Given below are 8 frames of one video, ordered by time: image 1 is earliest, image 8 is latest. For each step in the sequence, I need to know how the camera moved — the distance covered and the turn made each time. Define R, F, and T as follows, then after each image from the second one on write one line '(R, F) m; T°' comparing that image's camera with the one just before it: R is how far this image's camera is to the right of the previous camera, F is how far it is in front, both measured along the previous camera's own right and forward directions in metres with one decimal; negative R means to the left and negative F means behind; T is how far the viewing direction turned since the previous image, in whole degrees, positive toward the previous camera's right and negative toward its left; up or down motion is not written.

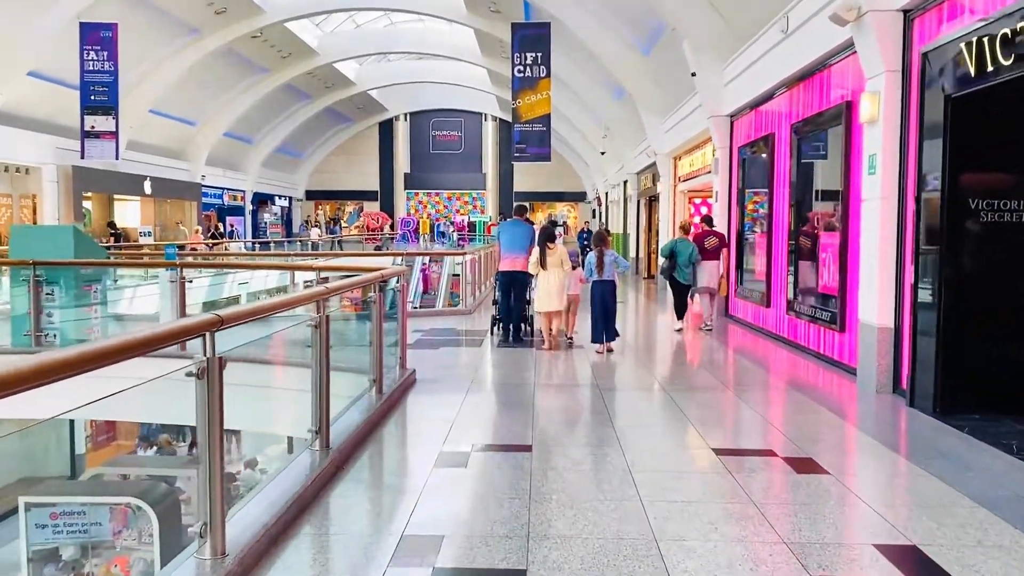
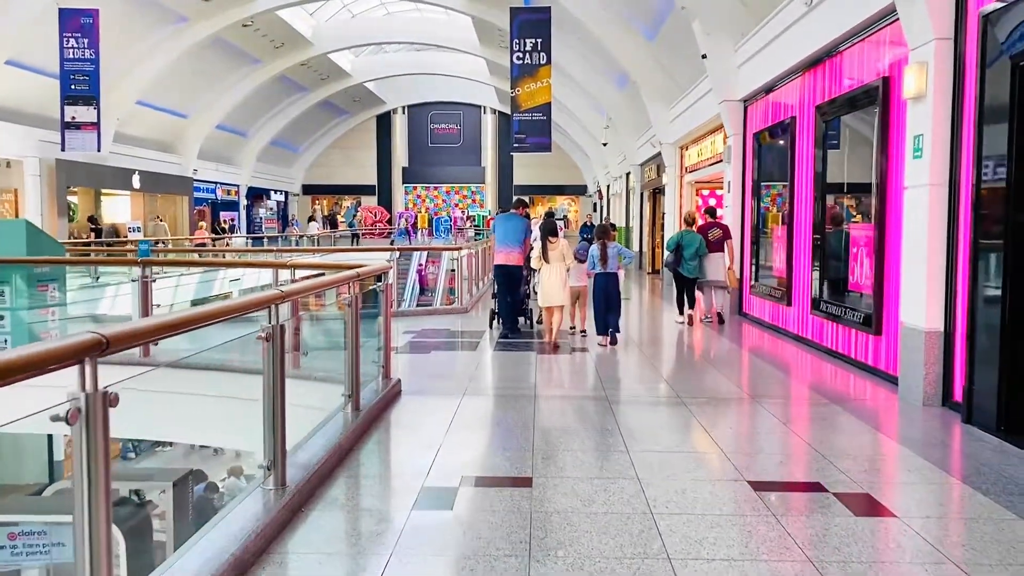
(0.0, +0.7) m; 0°
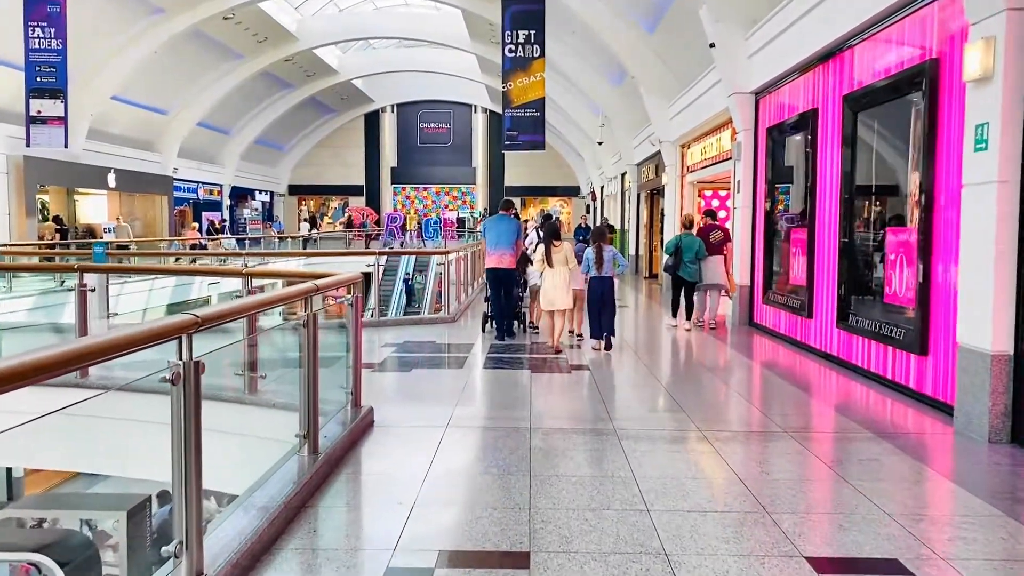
(0.0, +0.8) m; +1°
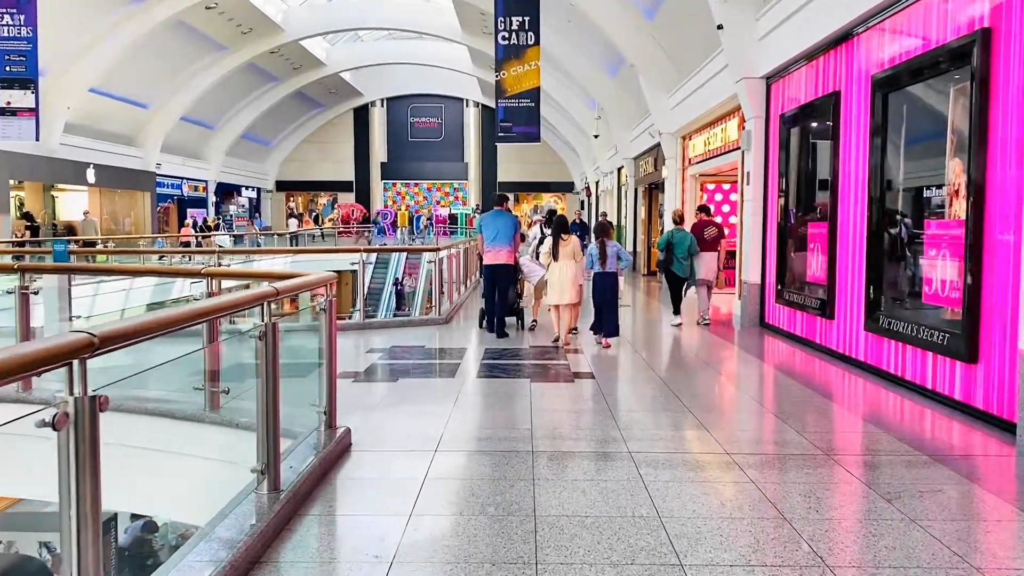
(0.0, +0.6) m; +1°
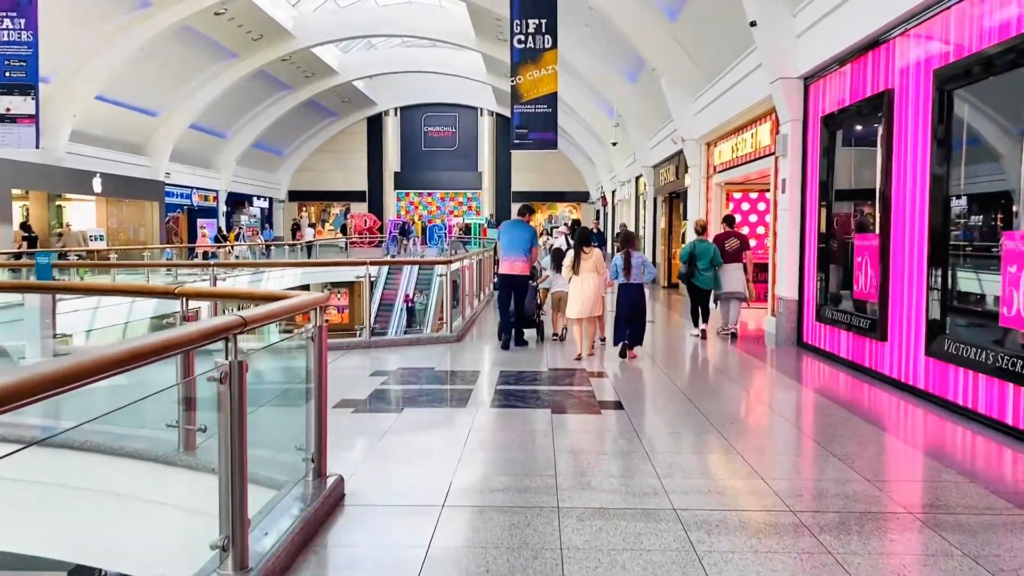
(0.0, +0.6) m; -1°
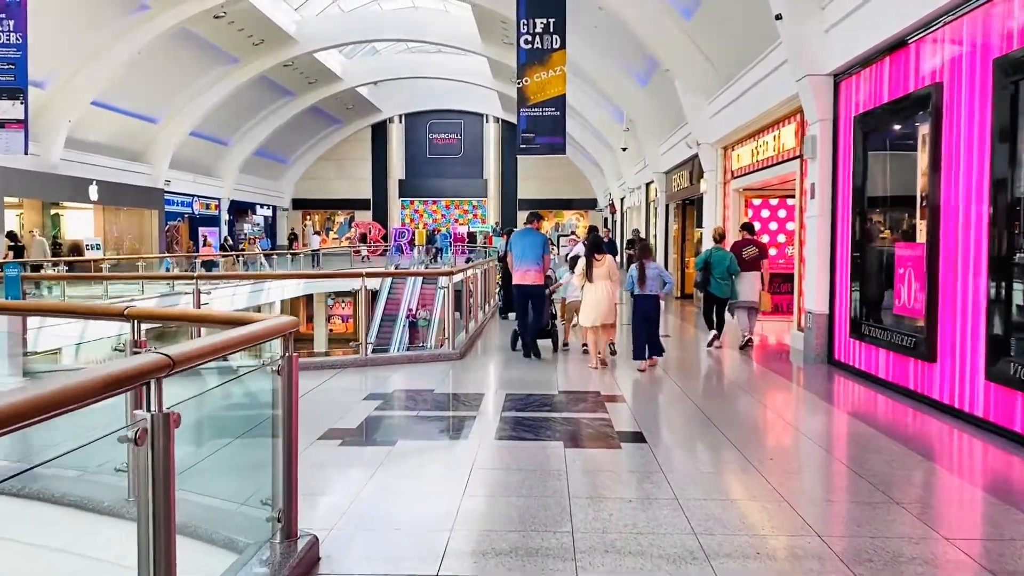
(0.0, +0.6) m; 0°
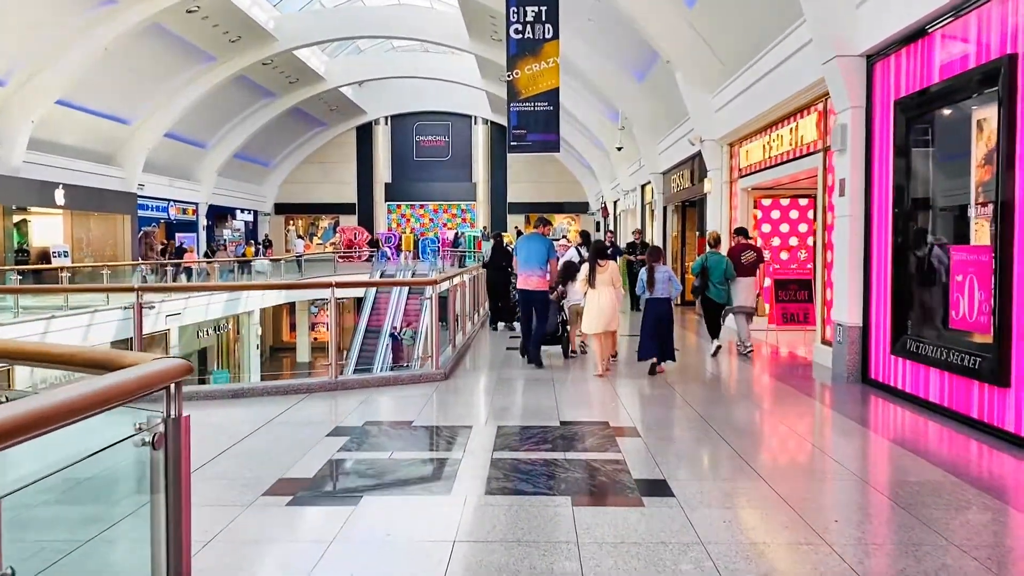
(0.0, +0.9) m; +1°
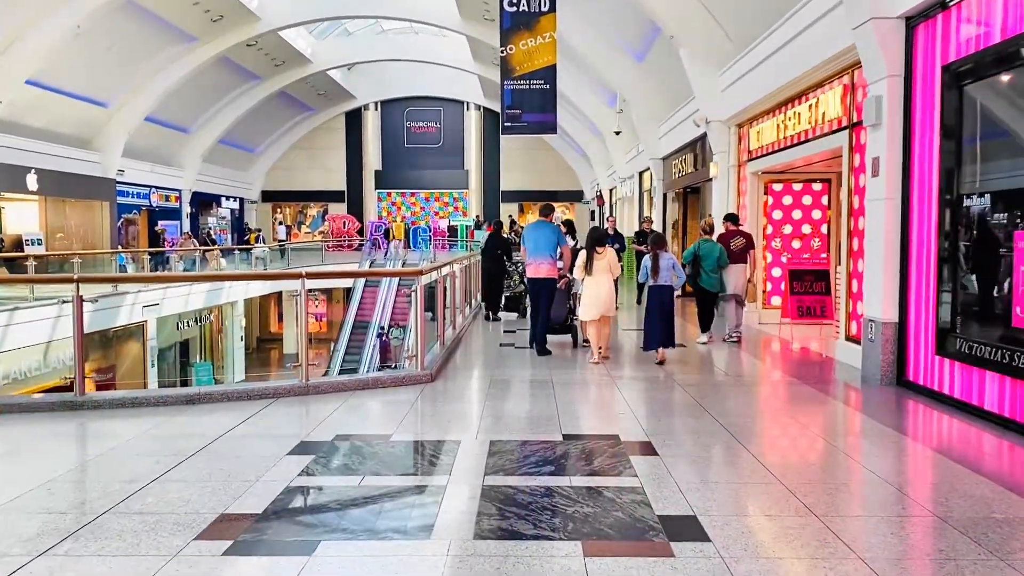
(0.0, +0.7) m; 0°
